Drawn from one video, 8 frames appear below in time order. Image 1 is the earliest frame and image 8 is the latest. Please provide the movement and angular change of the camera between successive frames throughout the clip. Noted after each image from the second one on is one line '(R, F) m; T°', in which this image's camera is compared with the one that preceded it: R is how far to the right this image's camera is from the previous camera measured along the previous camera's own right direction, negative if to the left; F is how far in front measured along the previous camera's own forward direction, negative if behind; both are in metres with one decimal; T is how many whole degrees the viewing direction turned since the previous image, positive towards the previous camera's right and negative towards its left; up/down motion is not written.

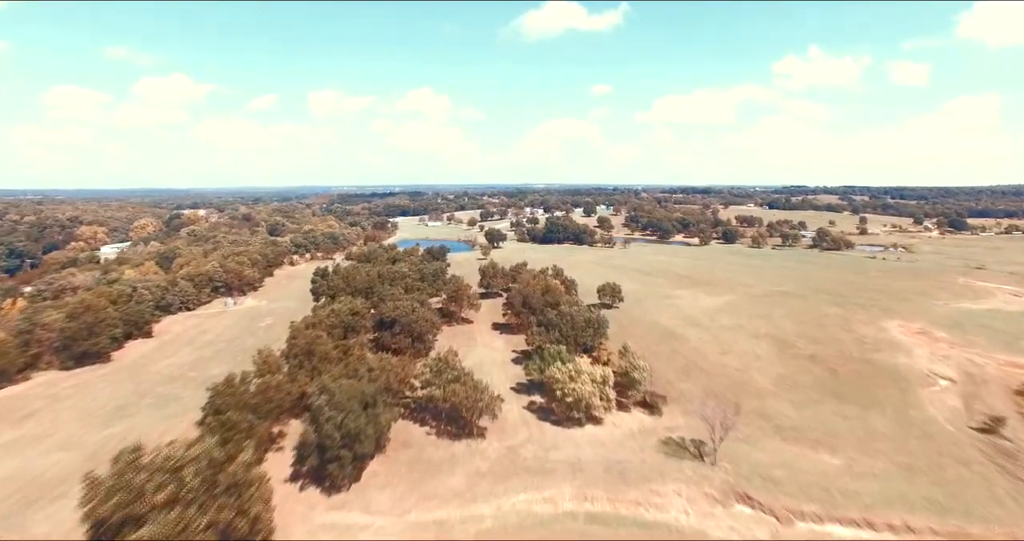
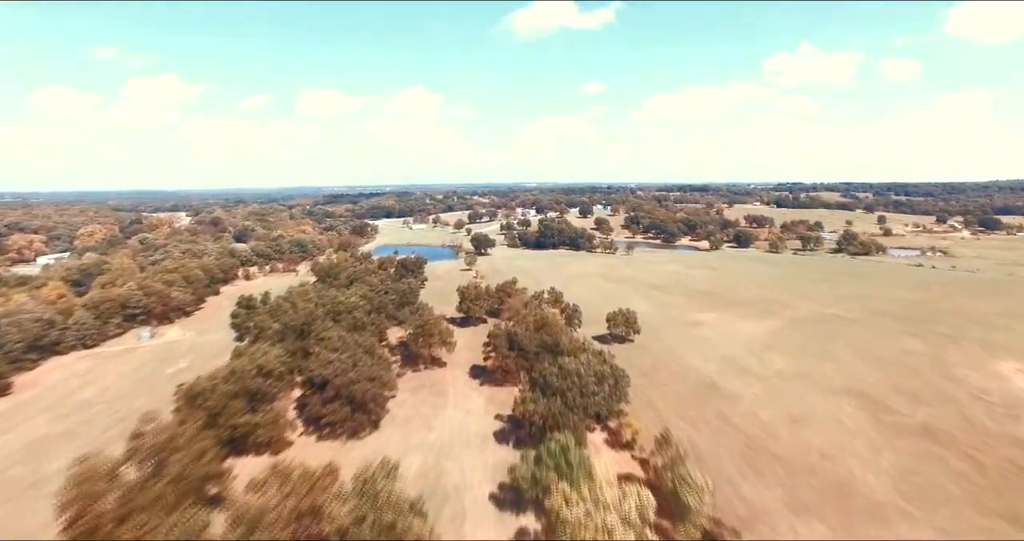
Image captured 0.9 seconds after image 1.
(+0.5, +10.7) m; +1°
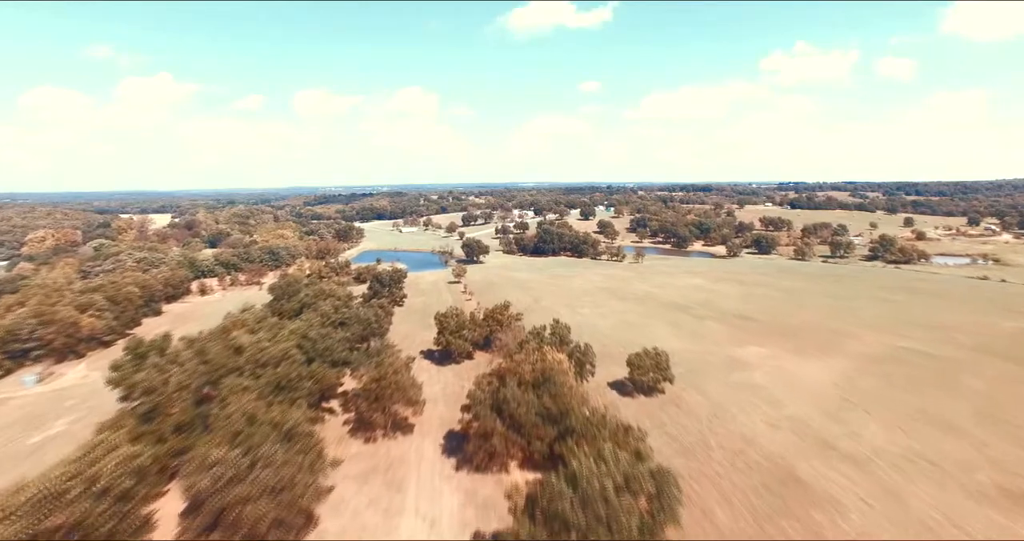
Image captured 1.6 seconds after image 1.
(+0.3, +9.5) m; 0°
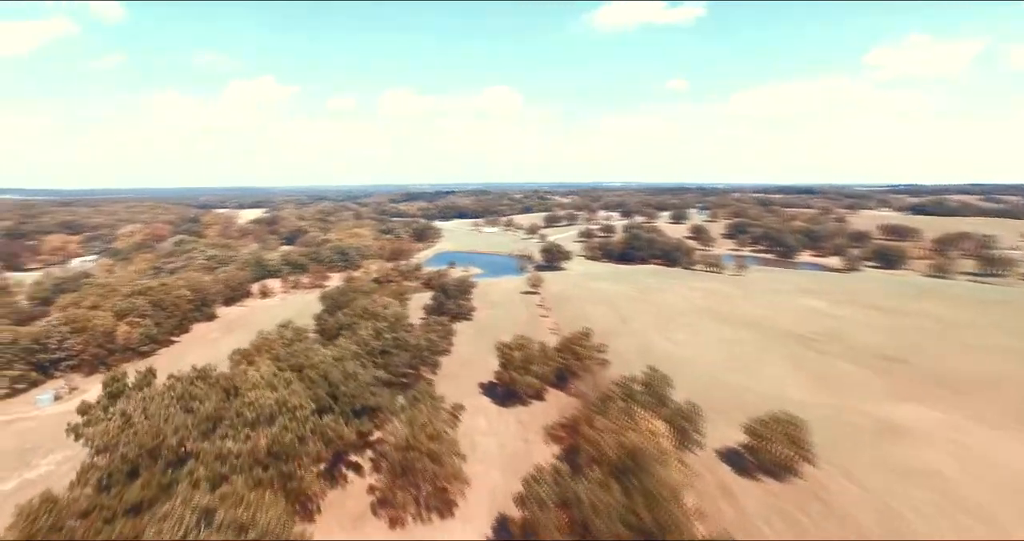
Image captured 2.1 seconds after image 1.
(+0.1, +6.9) m; -7°
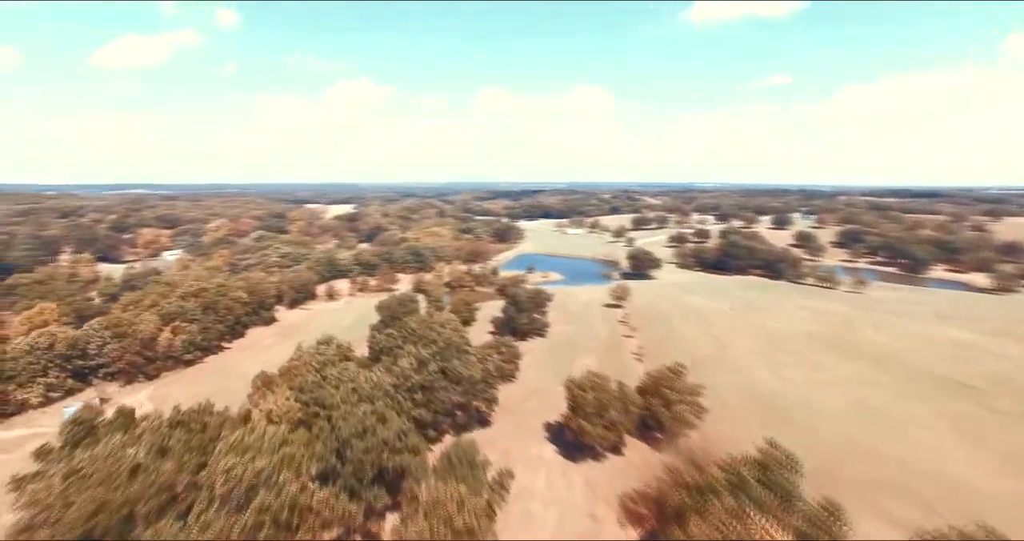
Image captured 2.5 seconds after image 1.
(+0.4, +5.4) m; -8°
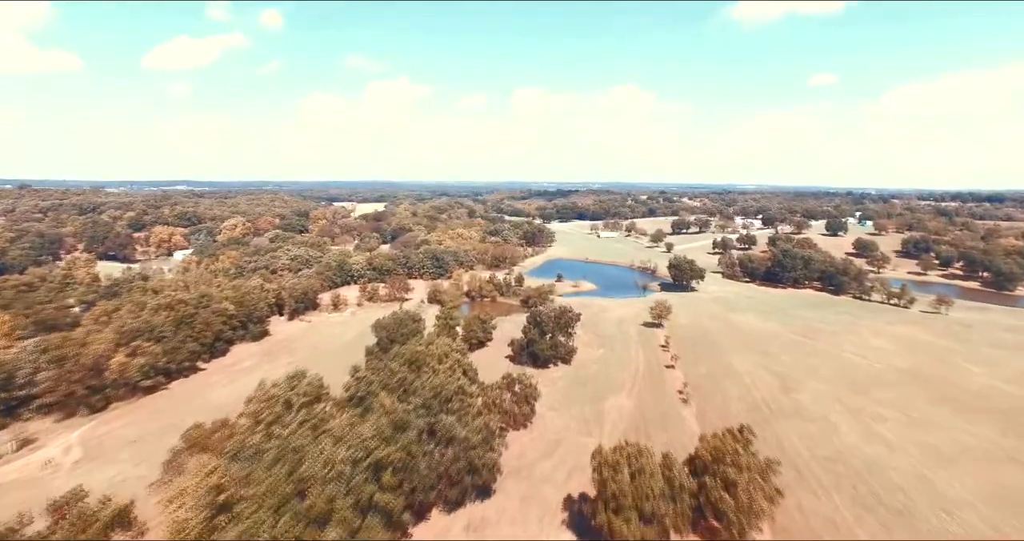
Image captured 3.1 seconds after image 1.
(+0.7, +6.2) m; -3°
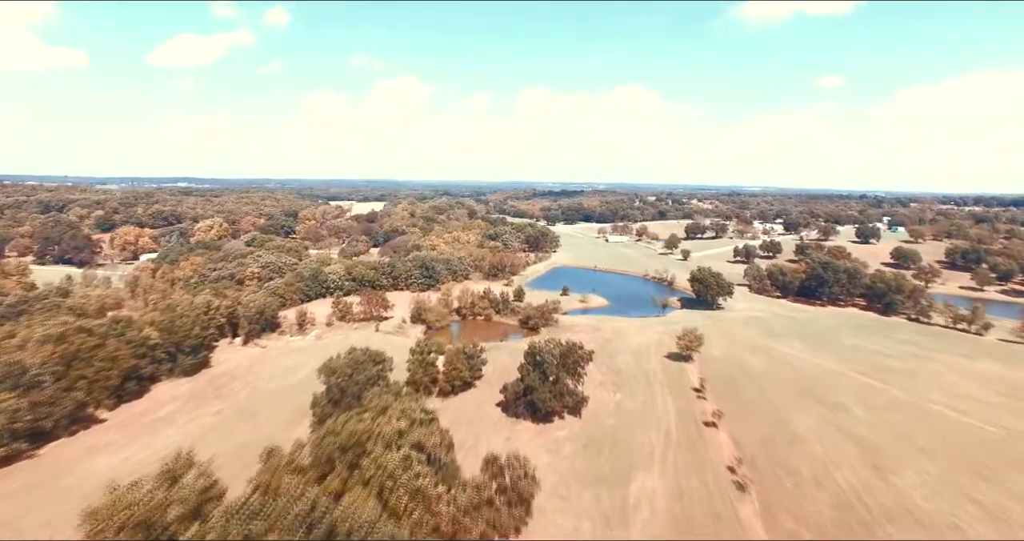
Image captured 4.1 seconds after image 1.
(+0.4, +8.1) m; 0°
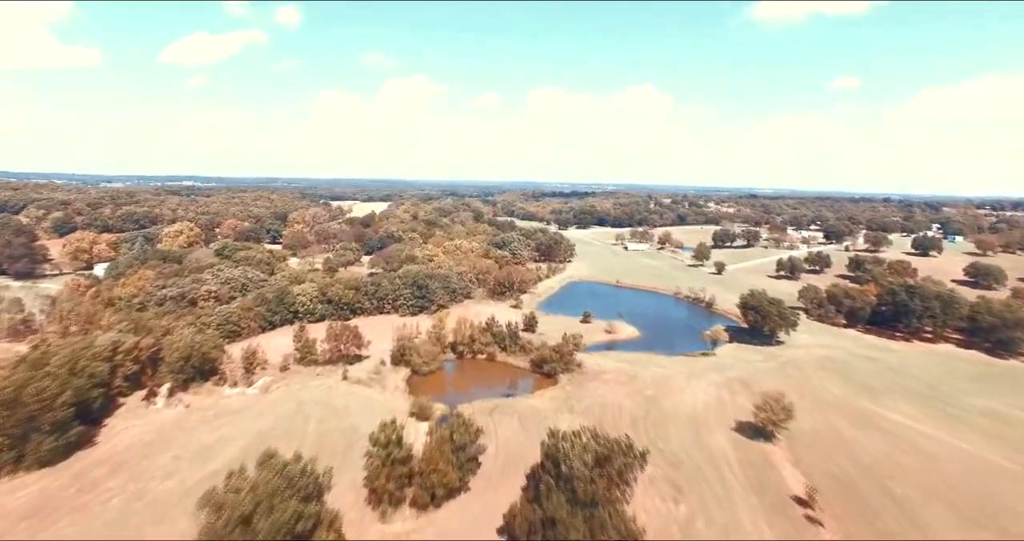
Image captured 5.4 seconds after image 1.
(-0.1, +10.5) m; -1°
